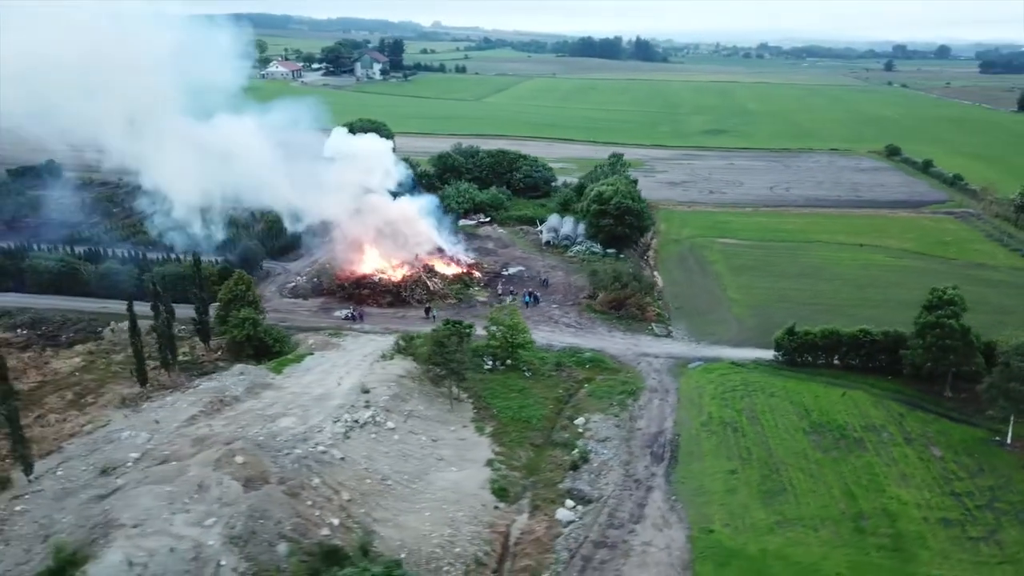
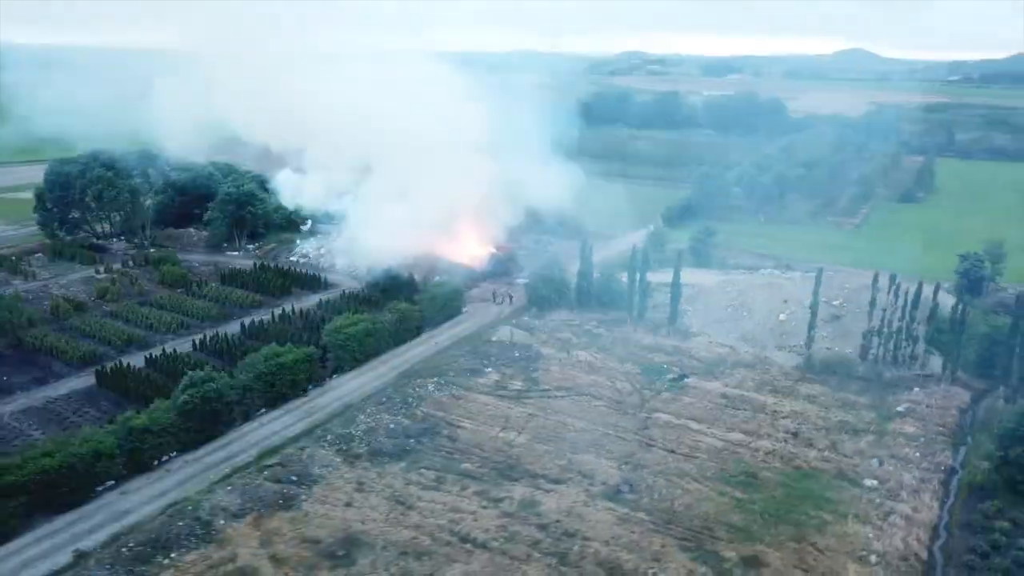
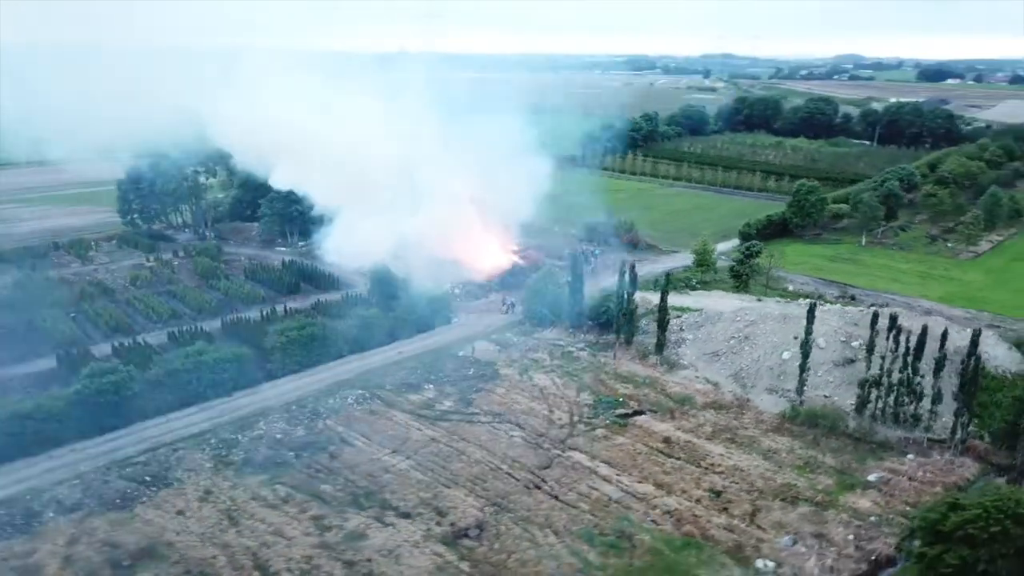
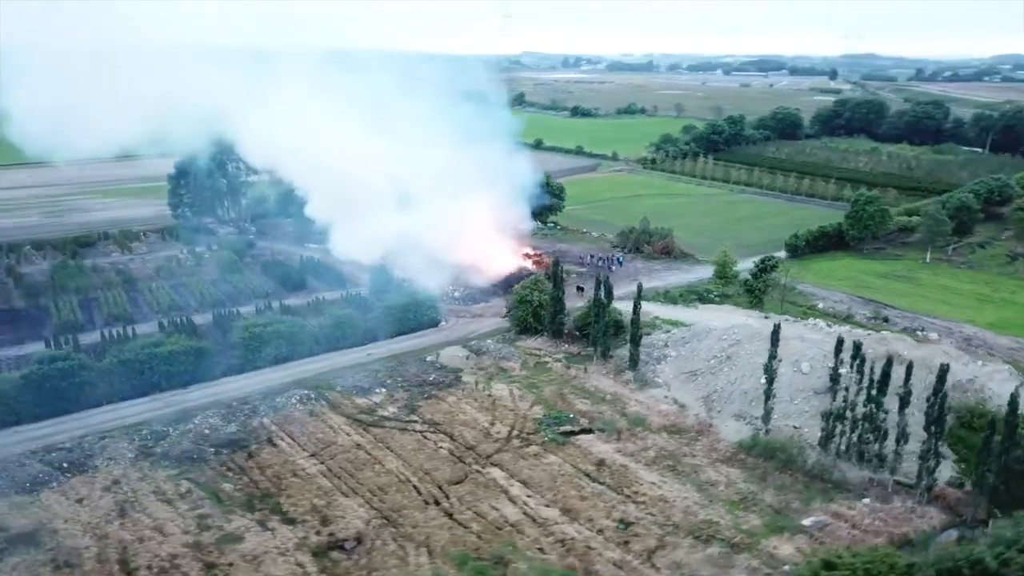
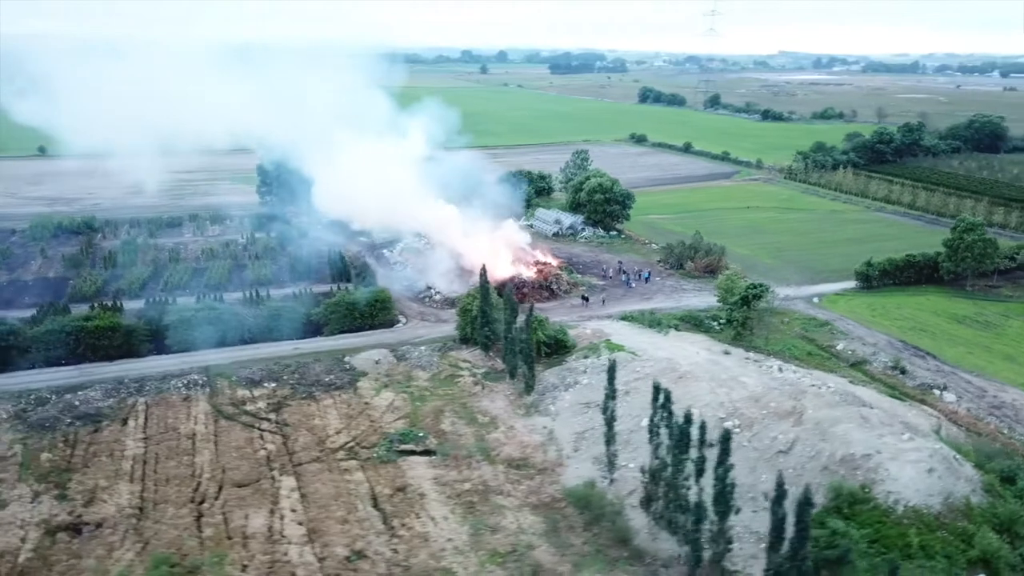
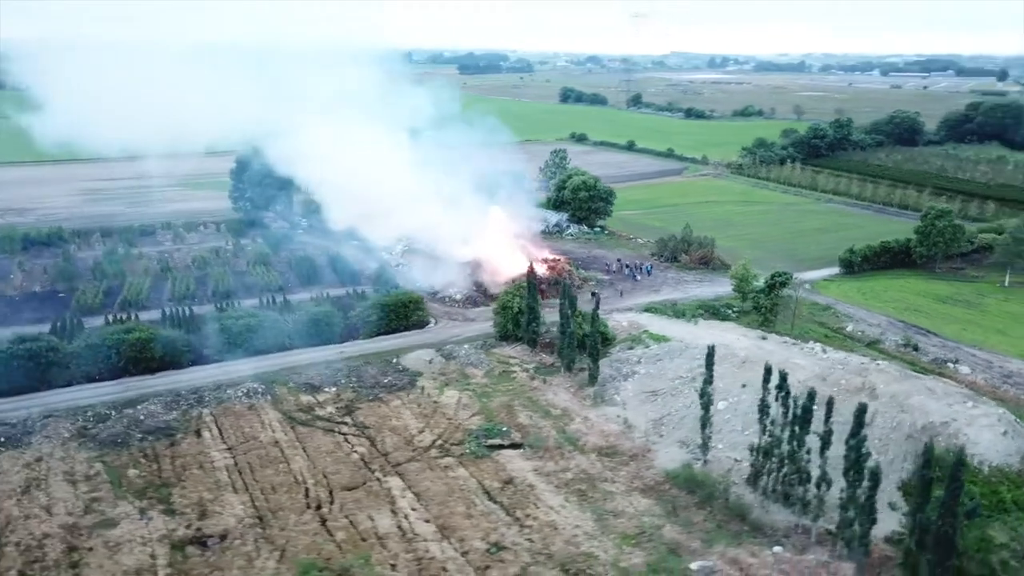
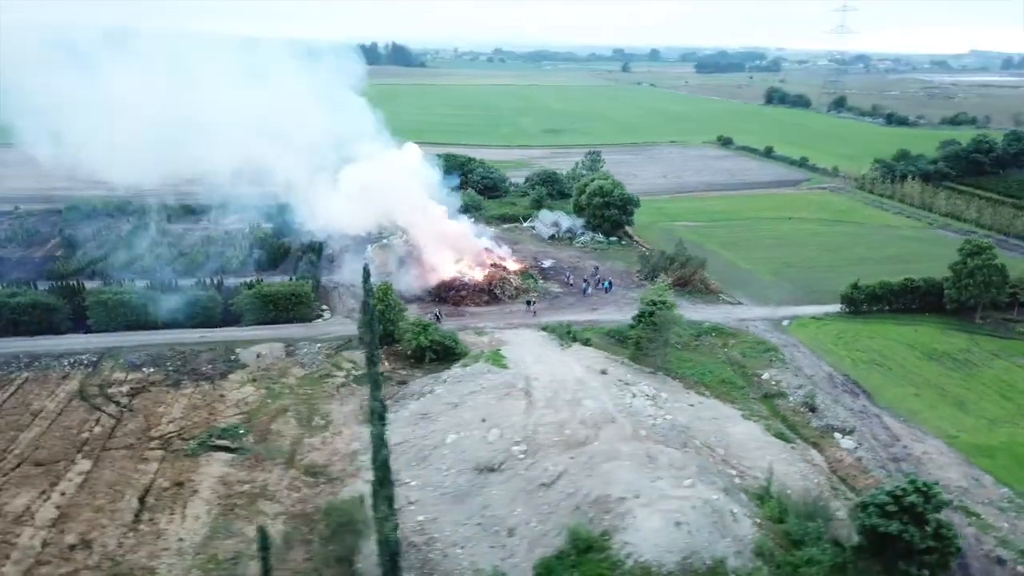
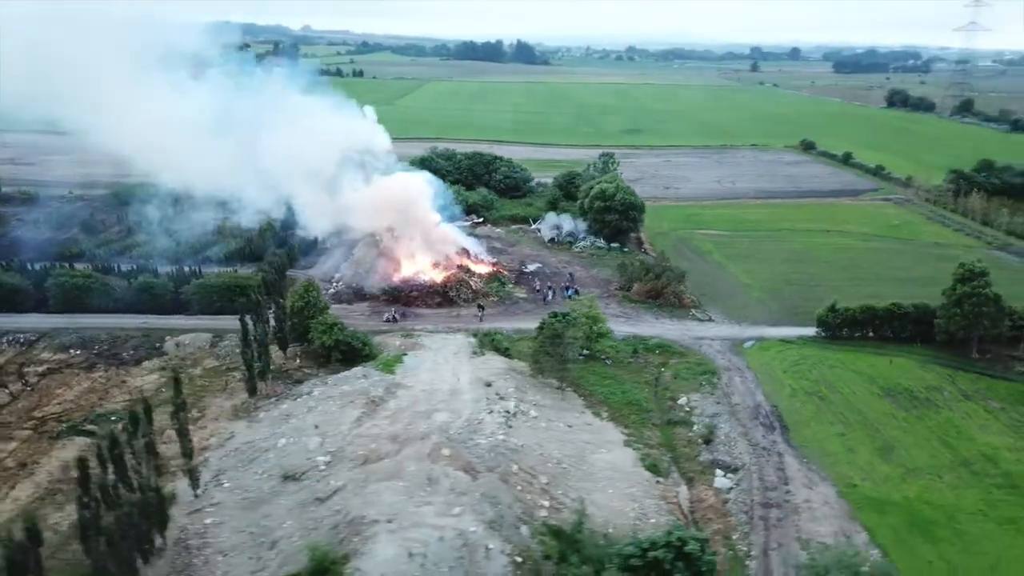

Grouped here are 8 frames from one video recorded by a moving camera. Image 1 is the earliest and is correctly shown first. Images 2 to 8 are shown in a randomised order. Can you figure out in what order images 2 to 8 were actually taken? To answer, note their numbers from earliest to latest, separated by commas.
8, 7, 5, 6, 4, 3, 2
